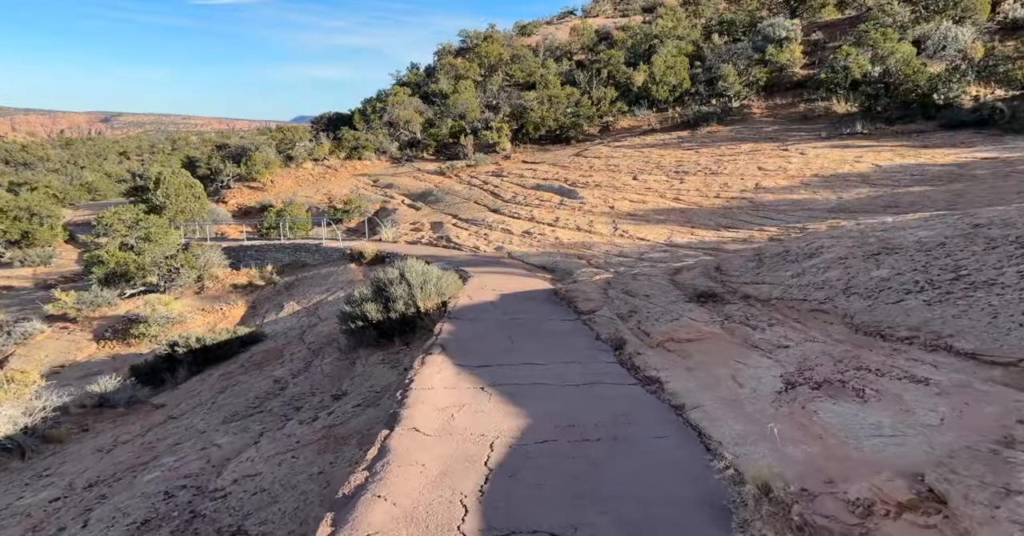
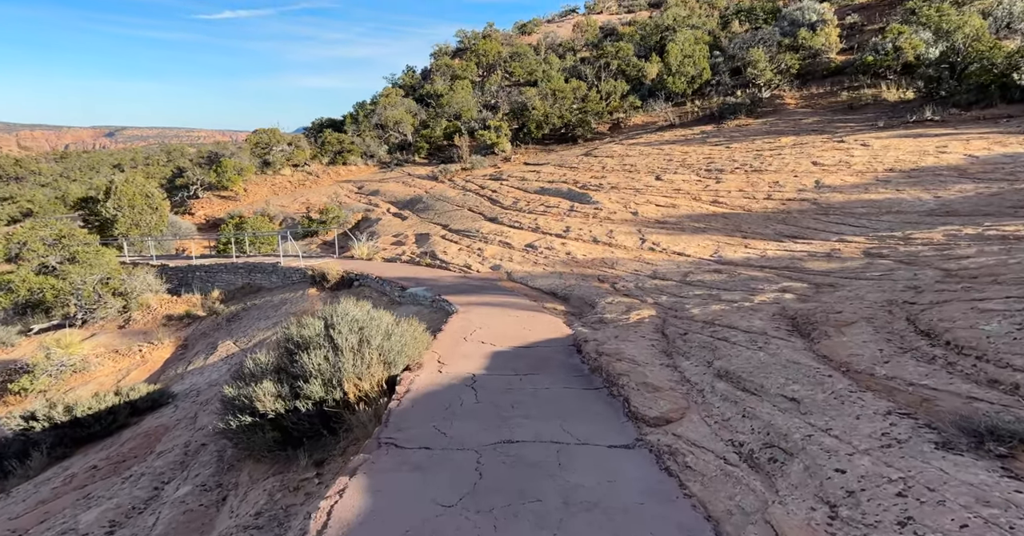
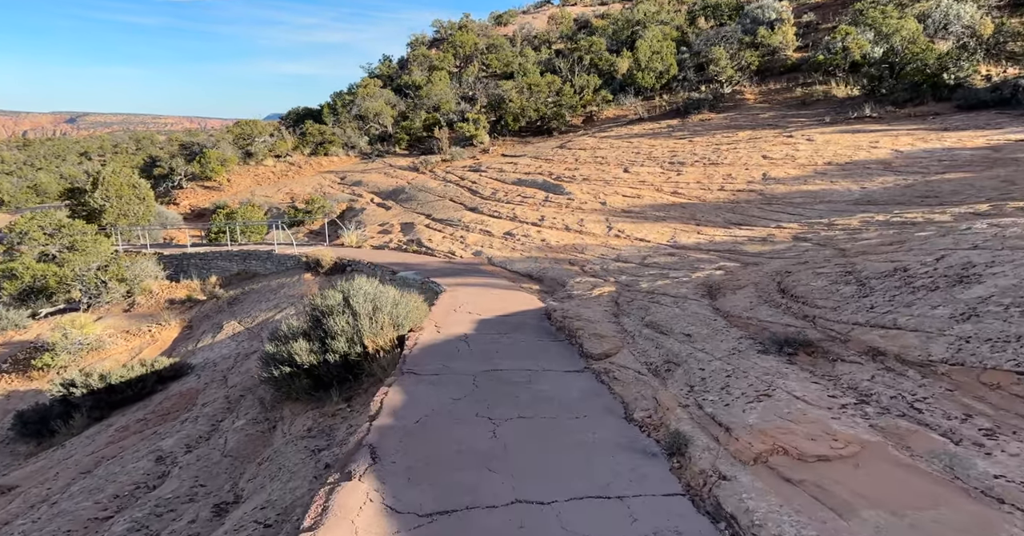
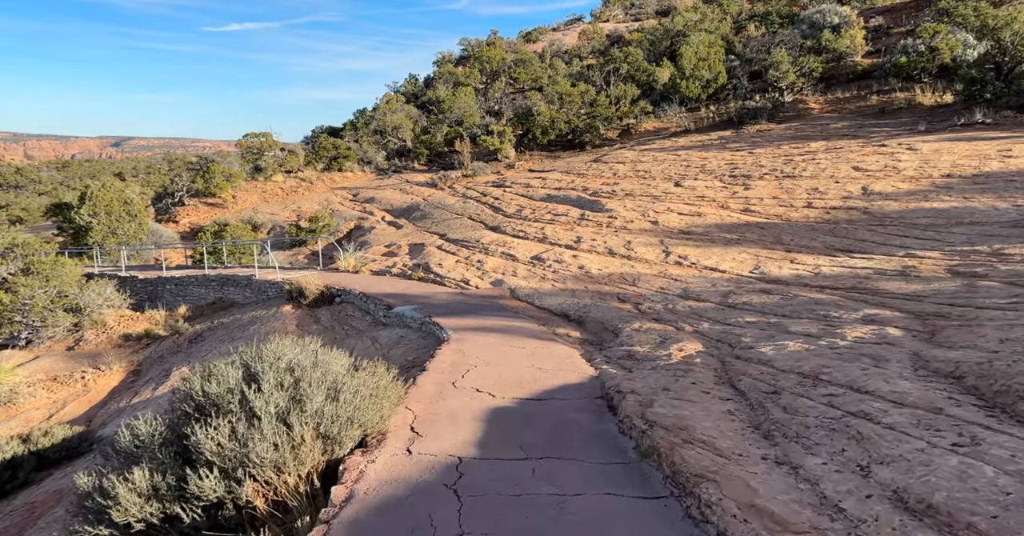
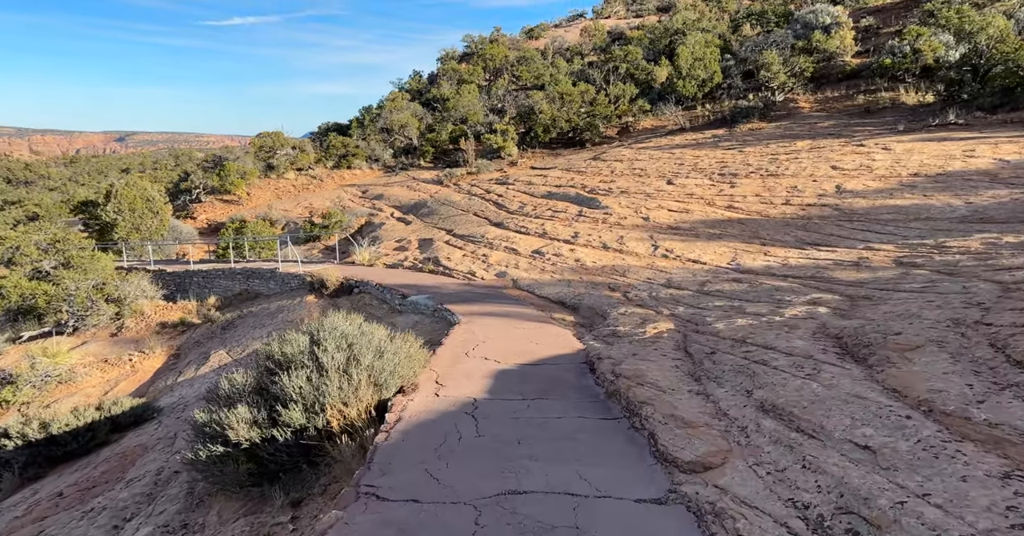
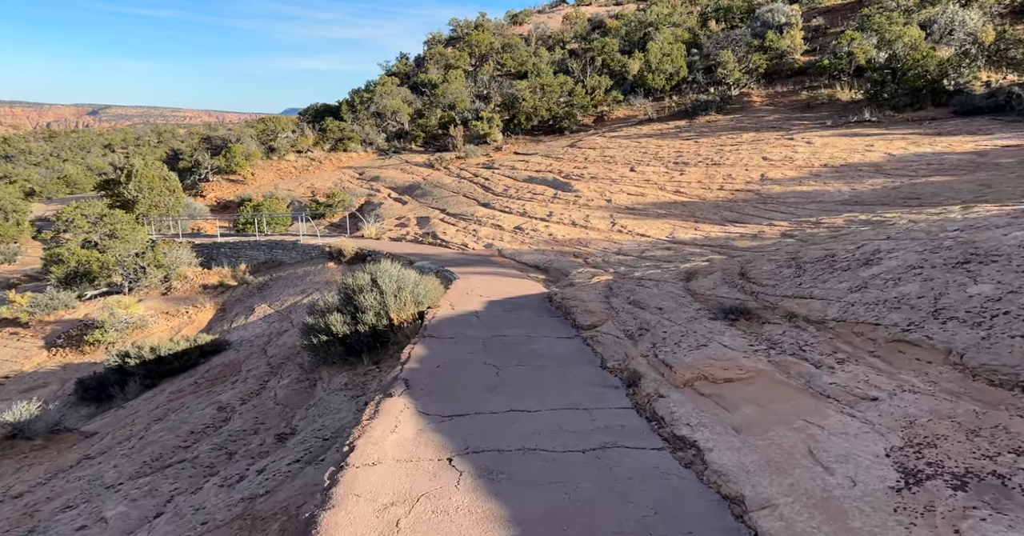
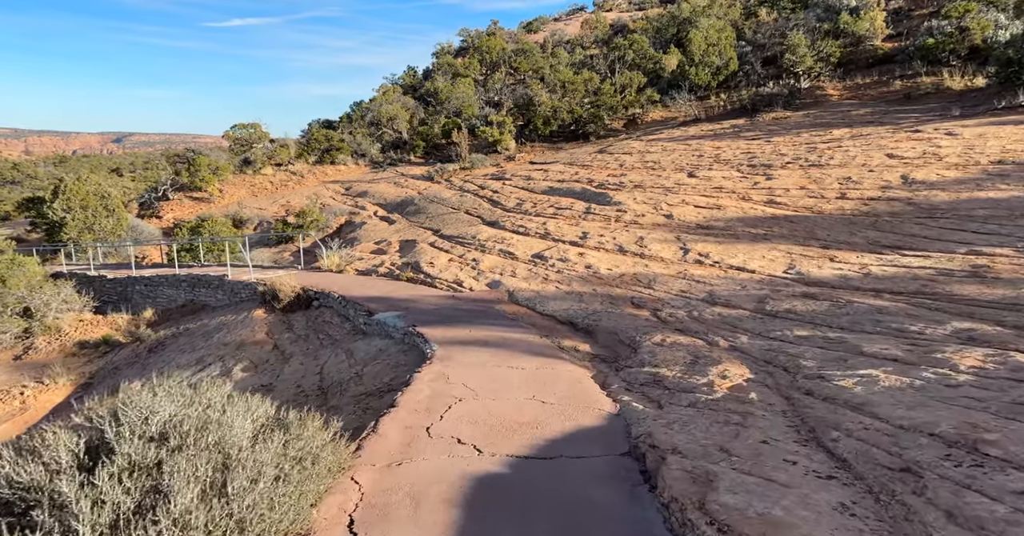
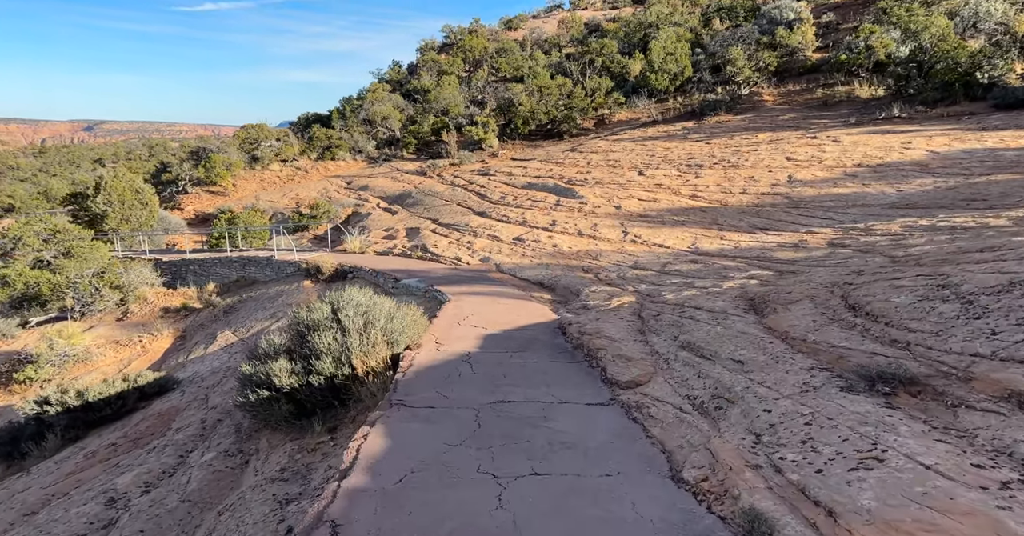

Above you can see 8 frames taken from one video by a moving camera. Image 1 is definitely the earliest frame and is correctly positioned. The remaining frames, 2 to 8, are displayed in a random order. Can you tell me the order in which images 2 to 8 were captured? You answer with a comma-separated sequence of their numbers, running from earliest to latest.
6, 3, 8, 2, 5, 4, 7
